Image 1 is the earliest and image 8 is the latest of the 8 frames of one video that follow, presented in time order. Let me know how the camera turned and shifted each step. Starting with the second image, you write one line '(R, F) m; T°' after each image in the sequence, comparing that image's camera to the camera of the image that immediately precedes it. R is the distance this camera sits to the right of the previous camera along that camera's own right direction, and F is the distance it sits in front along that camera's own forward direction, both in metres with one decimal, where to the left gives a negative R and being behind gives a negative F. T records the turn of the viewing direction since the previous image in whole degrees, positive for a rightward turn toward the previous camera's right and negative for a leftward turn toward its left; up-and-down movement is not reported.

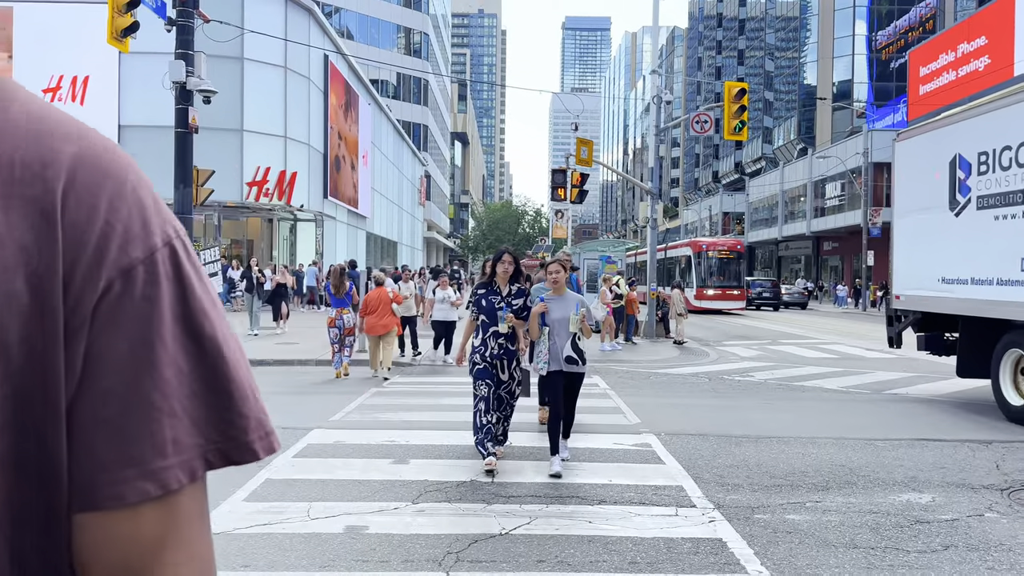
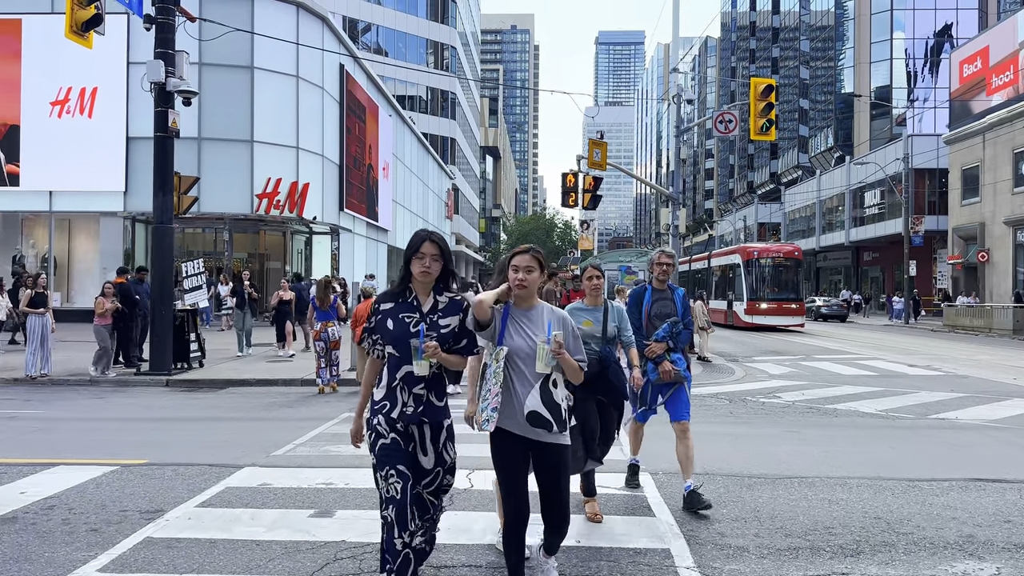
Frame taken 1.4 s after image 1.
(+0.6, +1.2) m; -3°
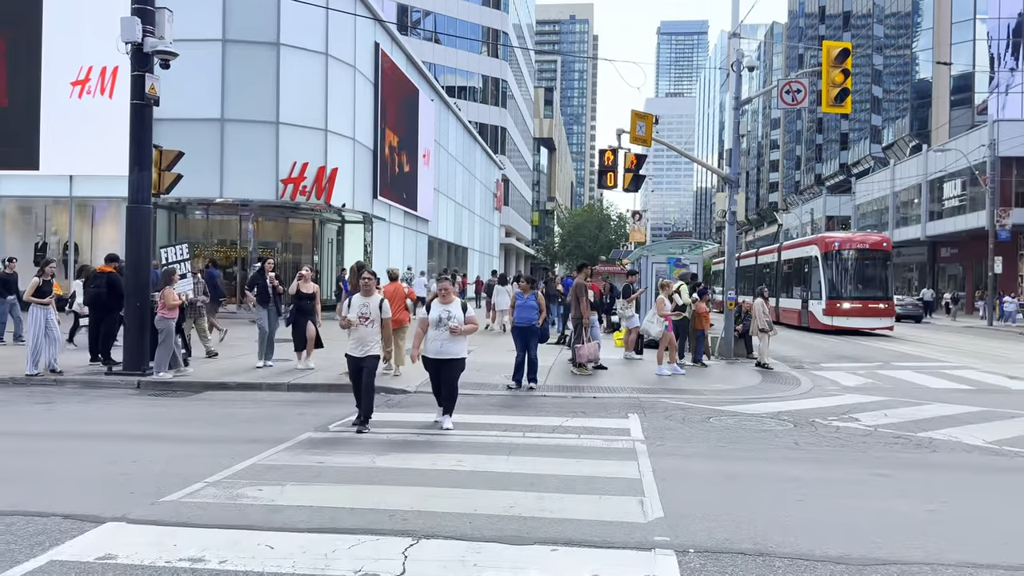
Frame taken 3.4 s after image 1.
(+0.5, +2.0) m; -4°
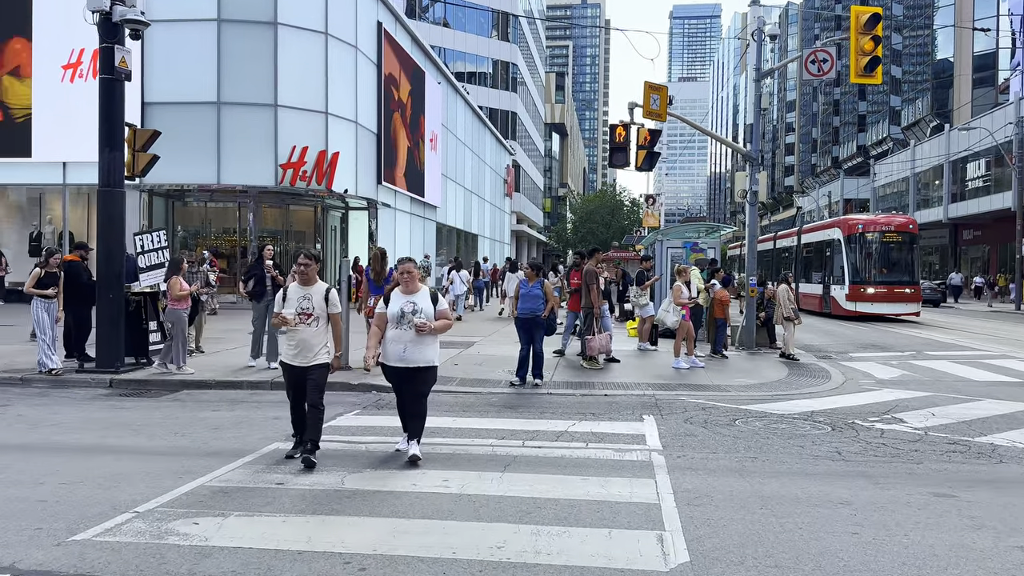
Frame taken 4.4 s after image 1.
(+0.1, +1.0) m; -1°
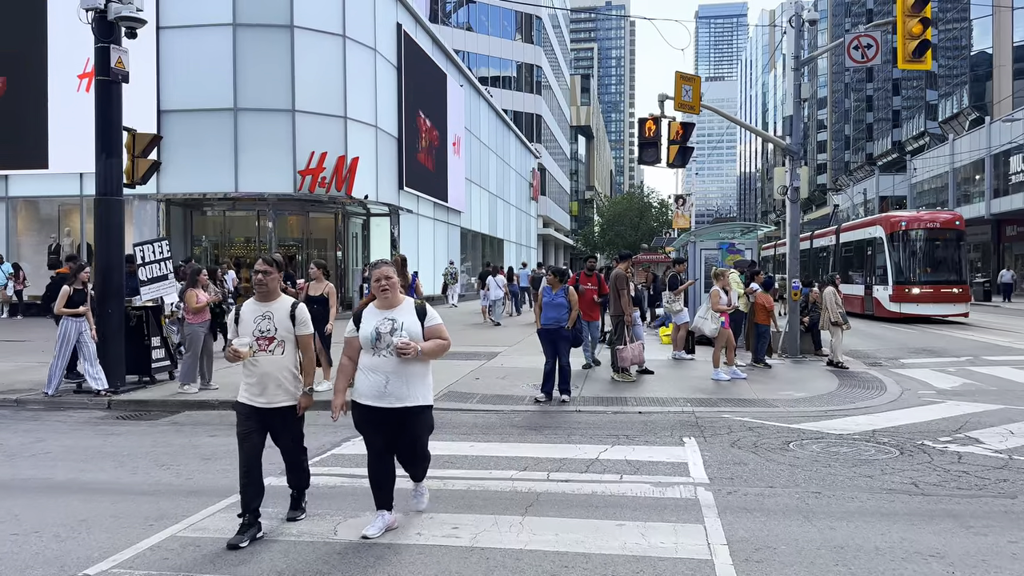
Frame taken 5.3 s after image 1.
(+0.1, +0.8) m; -2°
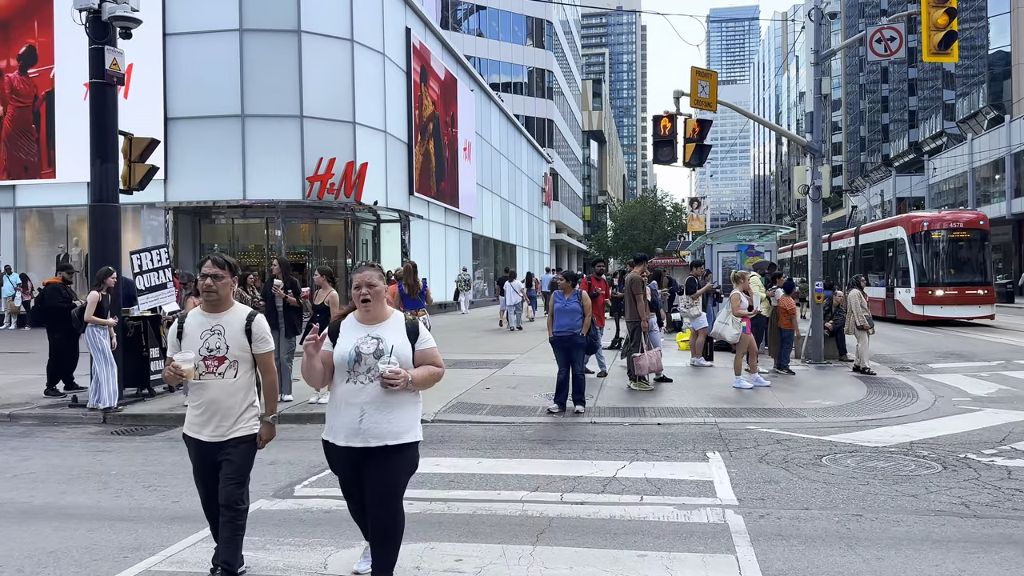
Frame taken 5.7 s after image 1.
(0.0, +0.4) m; -1°
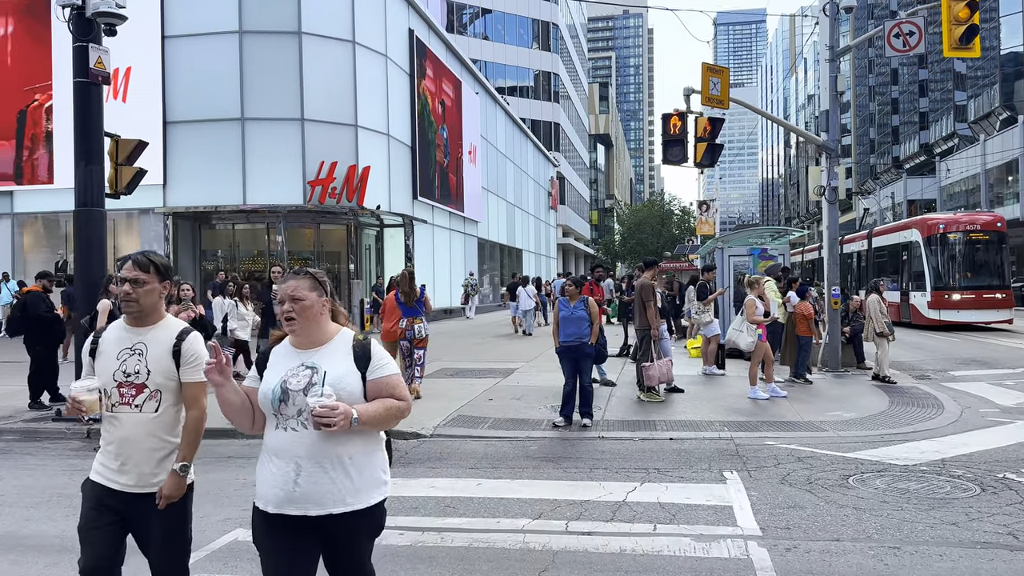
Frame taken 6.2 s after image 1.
(+0.1, +0.5) m; -1°
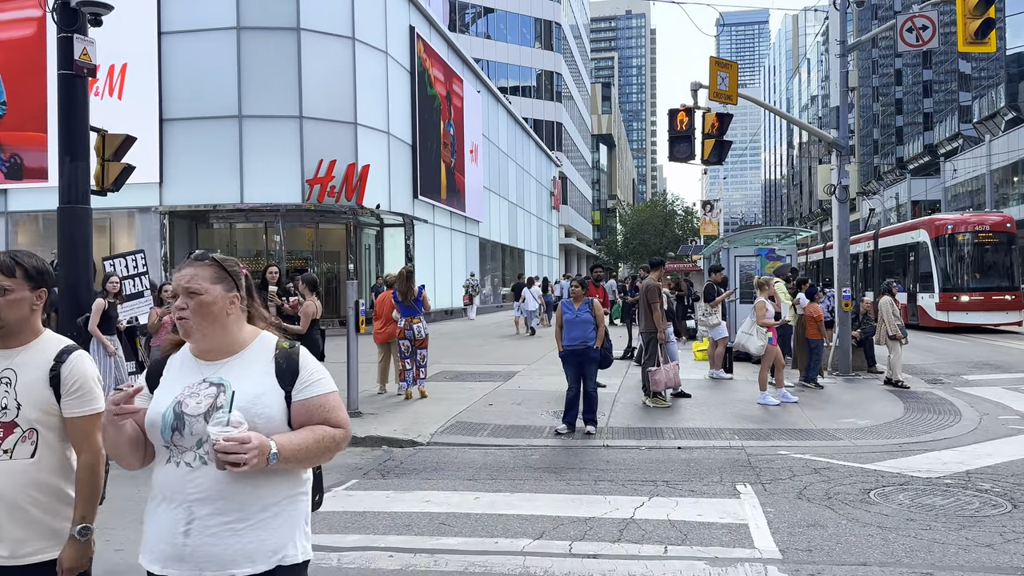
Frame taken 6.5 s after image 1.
(0.0, +0.4) m; 0°
